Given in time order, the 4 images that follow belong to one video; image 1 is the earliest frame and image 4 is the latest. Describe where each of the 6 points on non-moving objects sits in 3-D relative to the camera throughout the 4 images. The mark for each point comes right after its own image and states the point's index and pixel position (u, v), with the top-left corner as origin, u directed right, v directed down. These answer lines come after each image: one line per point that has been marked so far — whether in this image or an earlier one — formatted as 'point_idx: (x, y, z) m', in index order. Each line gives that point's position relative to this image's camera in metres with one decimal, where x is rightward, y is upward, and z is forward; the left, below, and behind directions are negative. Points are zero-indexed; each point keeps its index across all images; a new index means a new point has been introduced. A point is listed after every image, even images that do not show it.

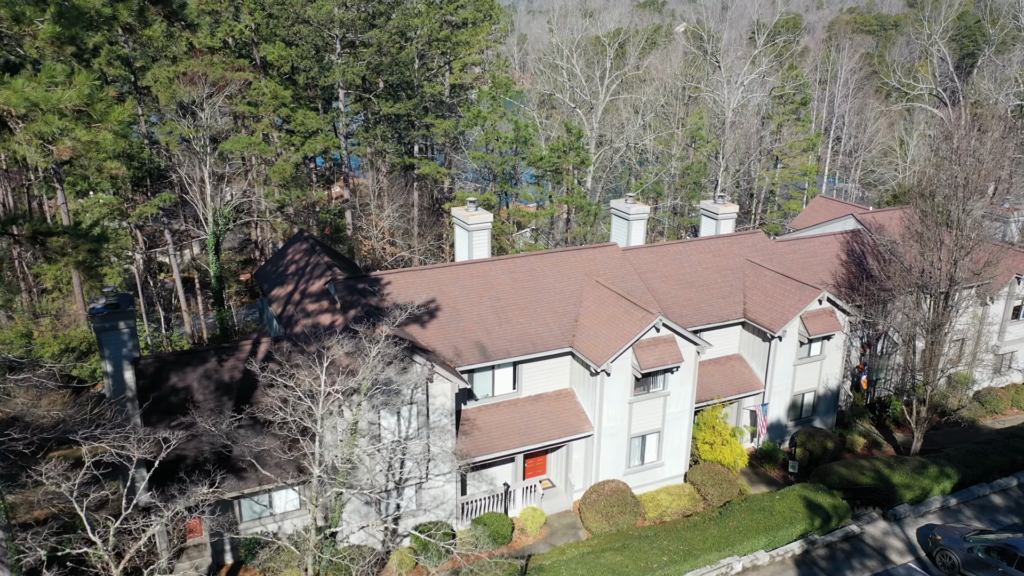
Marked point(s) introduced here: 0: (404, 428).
0: (-2.7, -3.5, +19.1) m
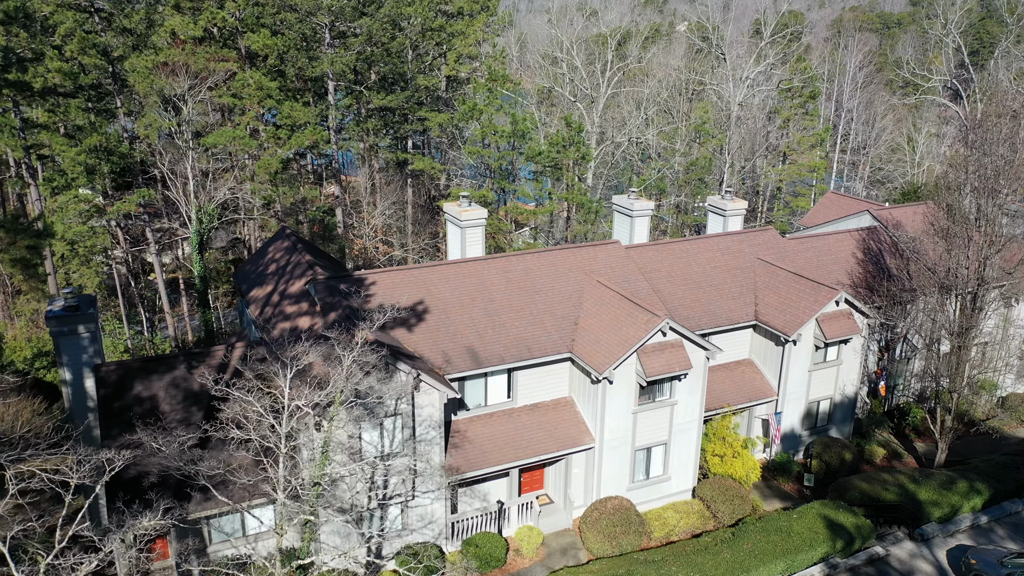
0: (-2.9, -3.6, +17.4) m
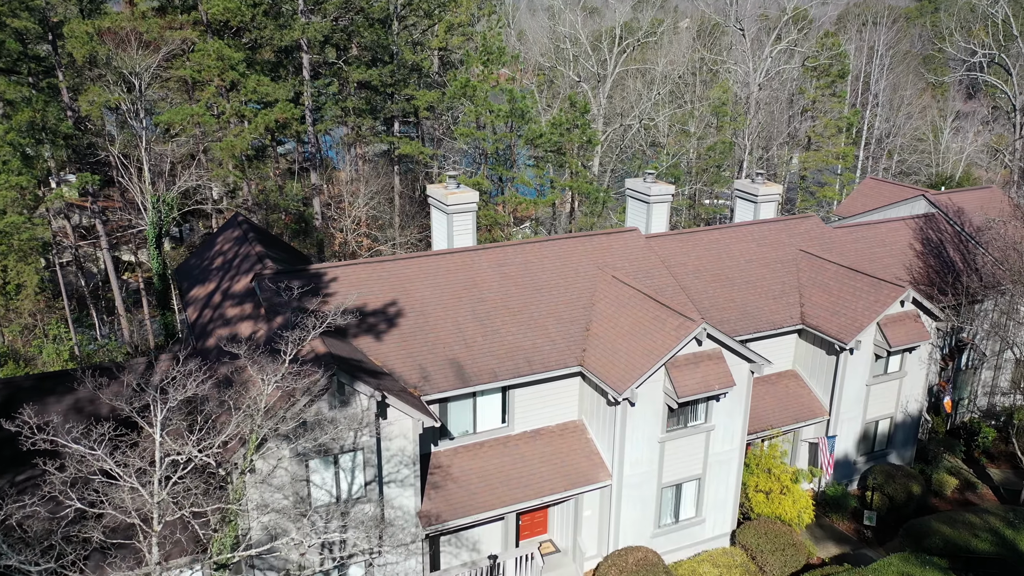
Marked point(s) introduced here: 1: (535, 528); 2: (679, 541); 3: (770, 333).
0: (-3.0, -3.5, +13.4) m
1: (+0.5, -5.5, +17.2) m
2: (+3.7, -5.6, +16.8) m
3: (+6.4, -1.1, +18.6) m
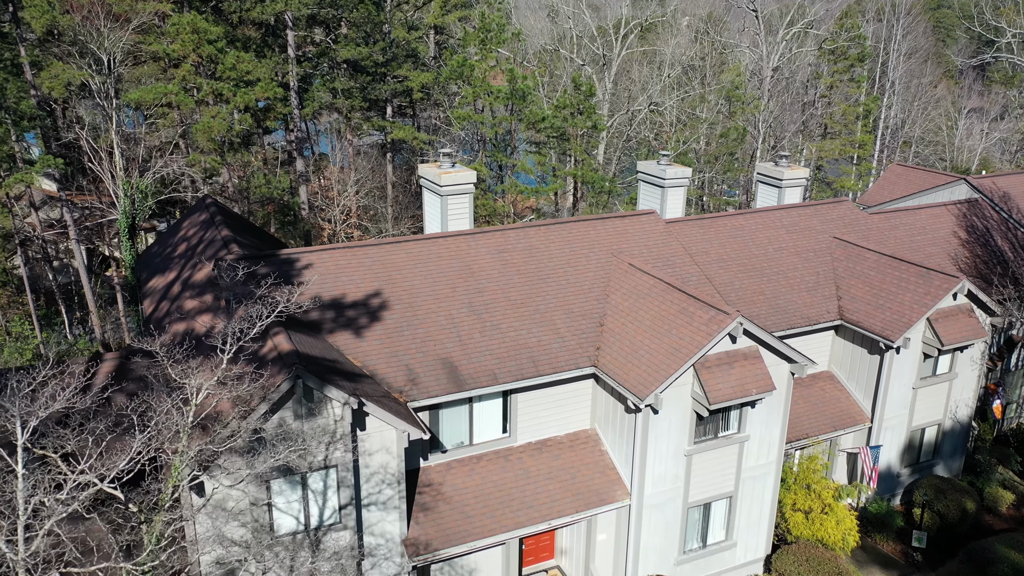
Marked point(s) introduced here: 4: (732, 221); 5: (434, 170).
0: (-2.9, -3.3, +11.2) m
1: (+0.6, -5.3, +15.0) m
2: (+3.8, -5.4, +14.6) m
3: (+6.4, -0.9, +16.4) m
4: (+5.6, +1.7, +19.1) m
5: (-1.9, +2.8, +18.1) m
